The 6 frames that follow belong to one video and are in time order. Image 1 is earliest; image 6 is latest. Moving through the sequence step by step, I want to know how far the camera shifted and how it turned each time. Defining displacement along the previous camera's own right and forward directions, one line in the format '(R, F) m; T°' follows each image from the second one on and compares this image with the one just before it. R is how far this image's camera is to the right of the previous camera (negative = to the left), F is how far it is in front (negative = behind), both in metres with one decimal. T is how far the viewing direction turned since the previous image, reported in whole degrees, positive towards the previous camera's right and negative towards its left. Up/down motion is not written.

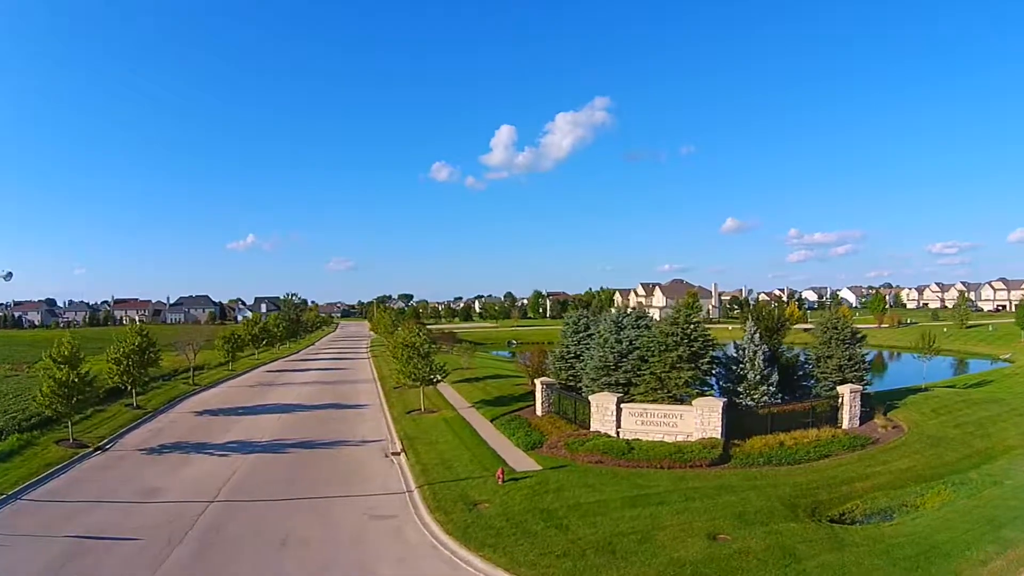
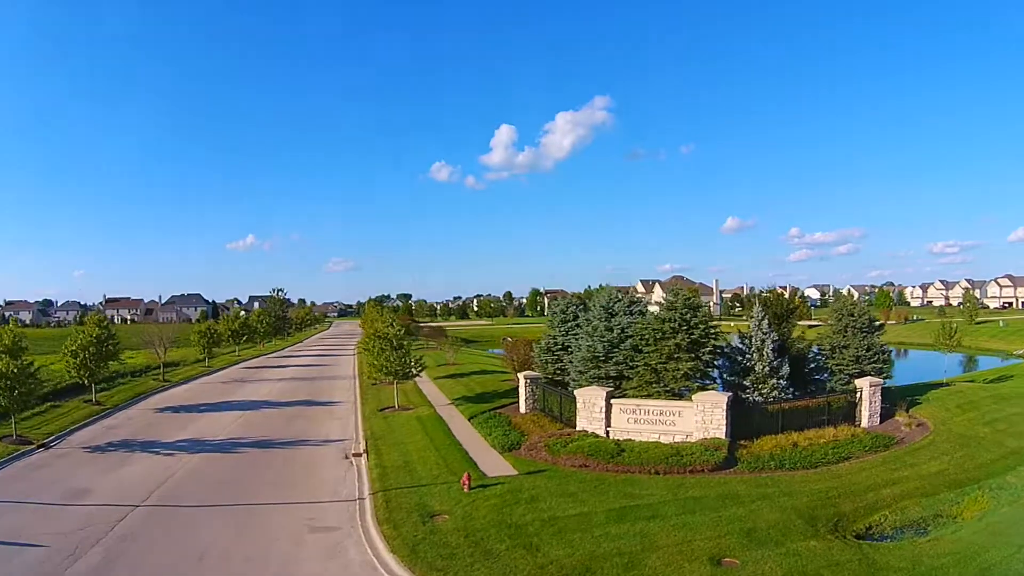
(+0.7, +2.3) m; 0°
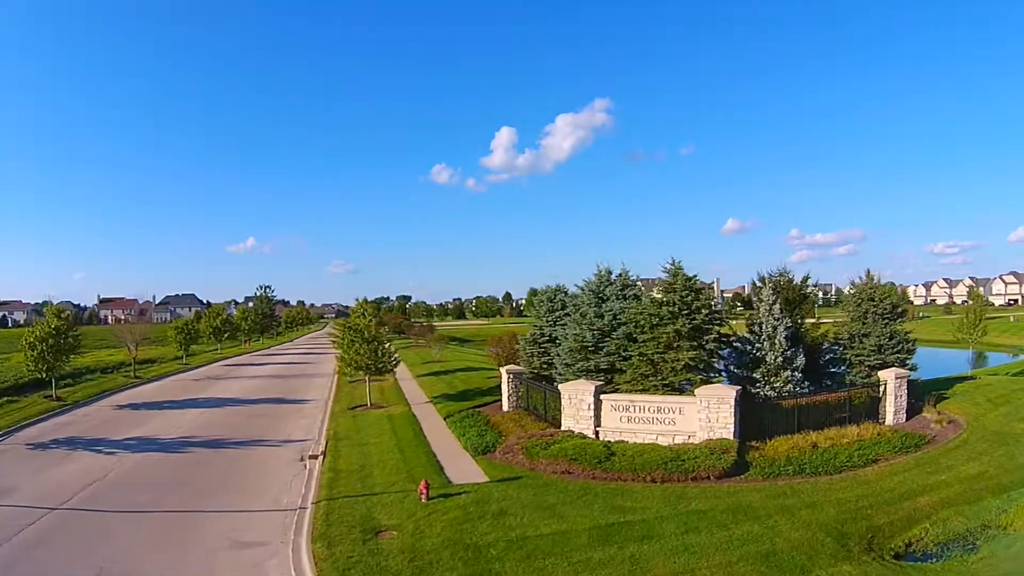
(+0.6, +2.1) m; 0°
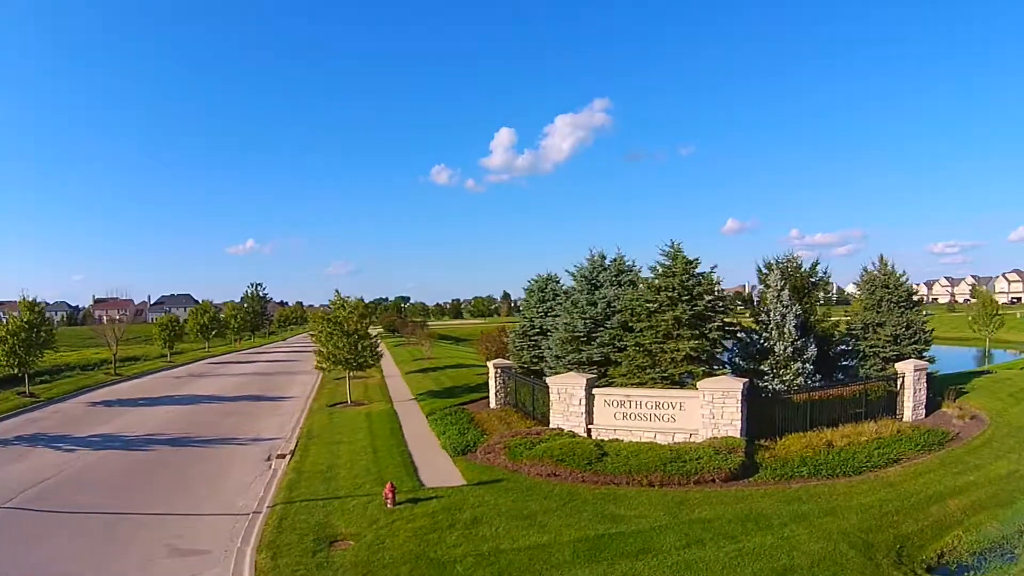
(+0.4, +1.3) m; 0°
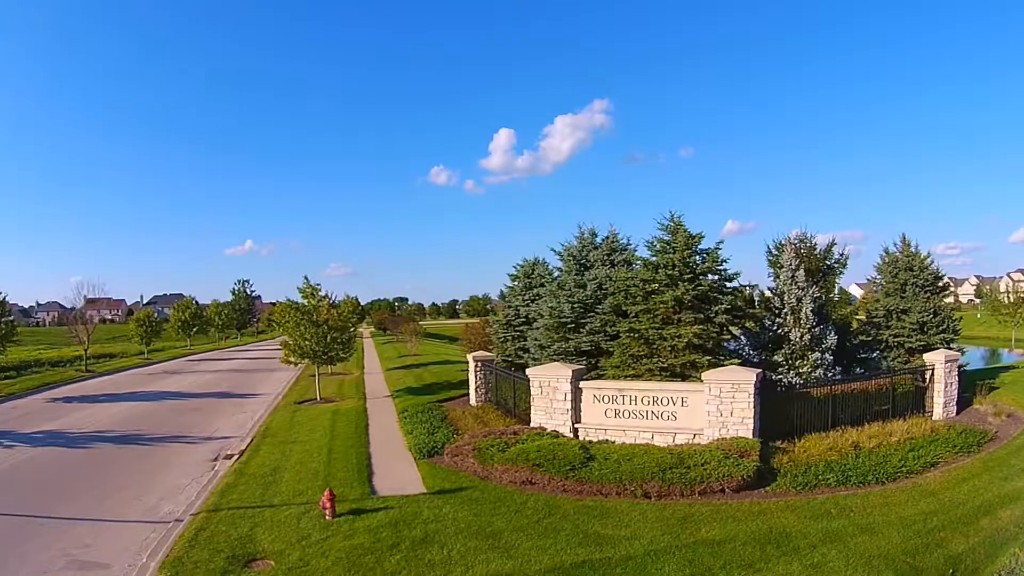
(+0.4, +1.8) m; 0°
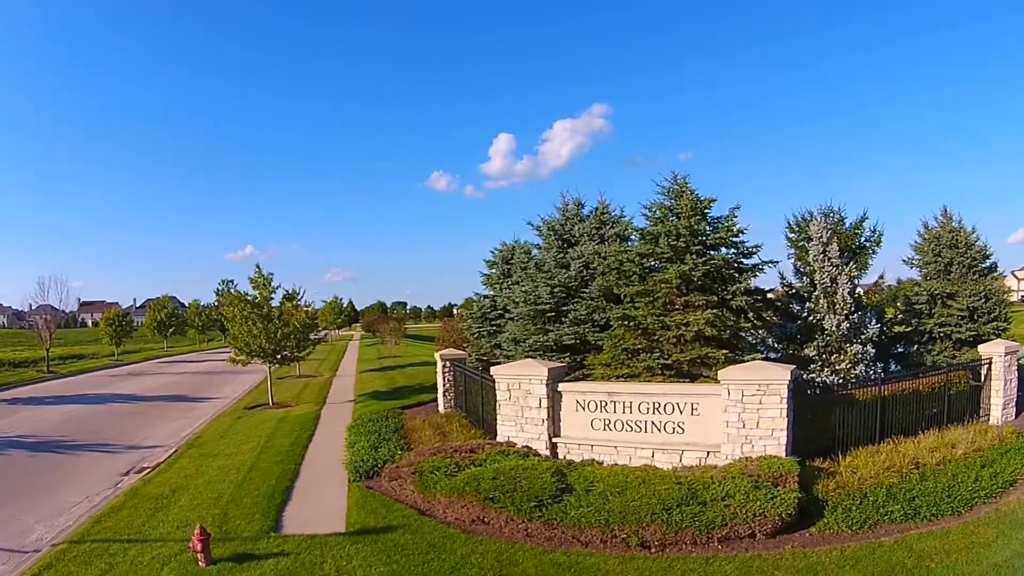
(+0.6, +2.4) m; 0°
